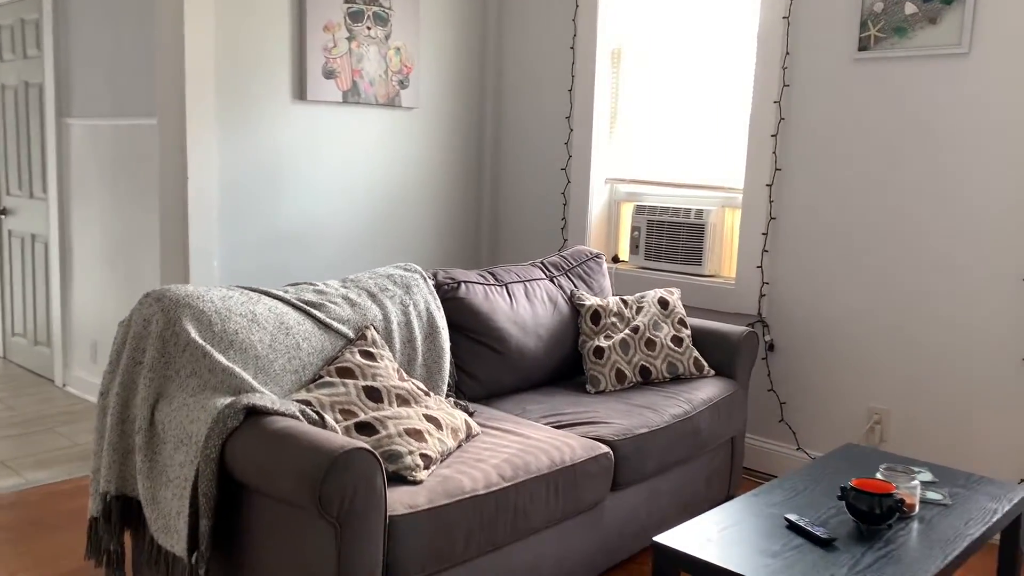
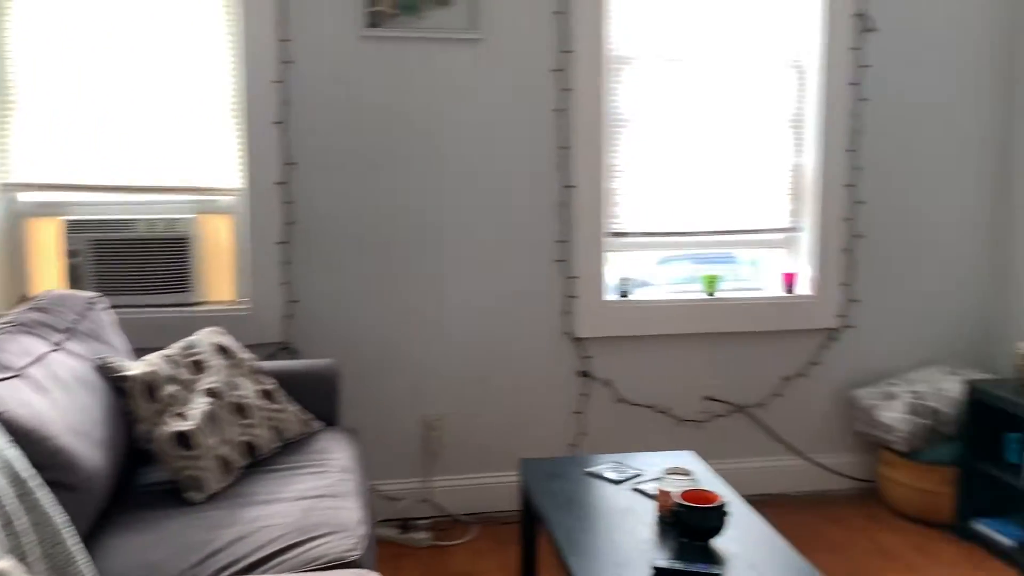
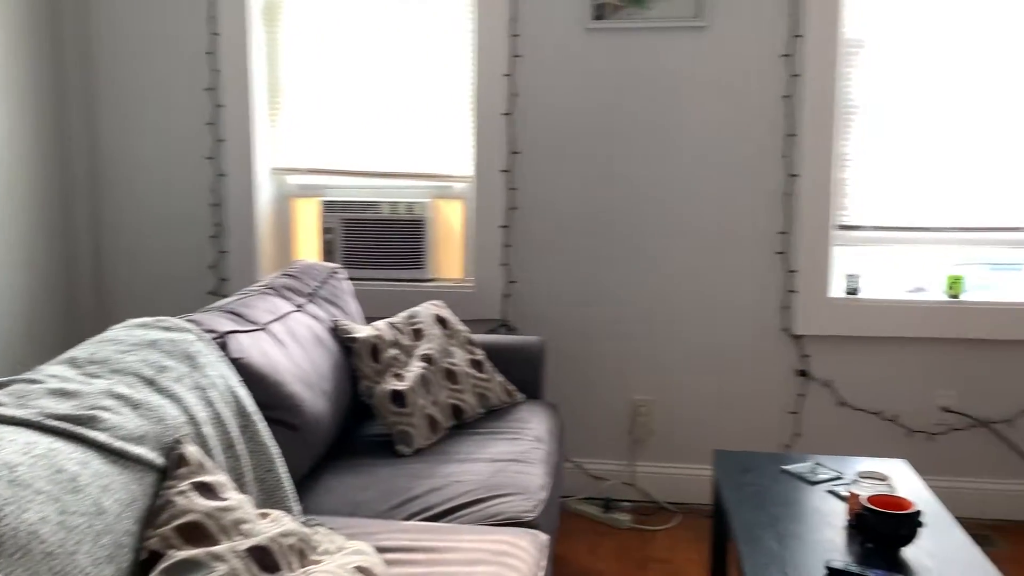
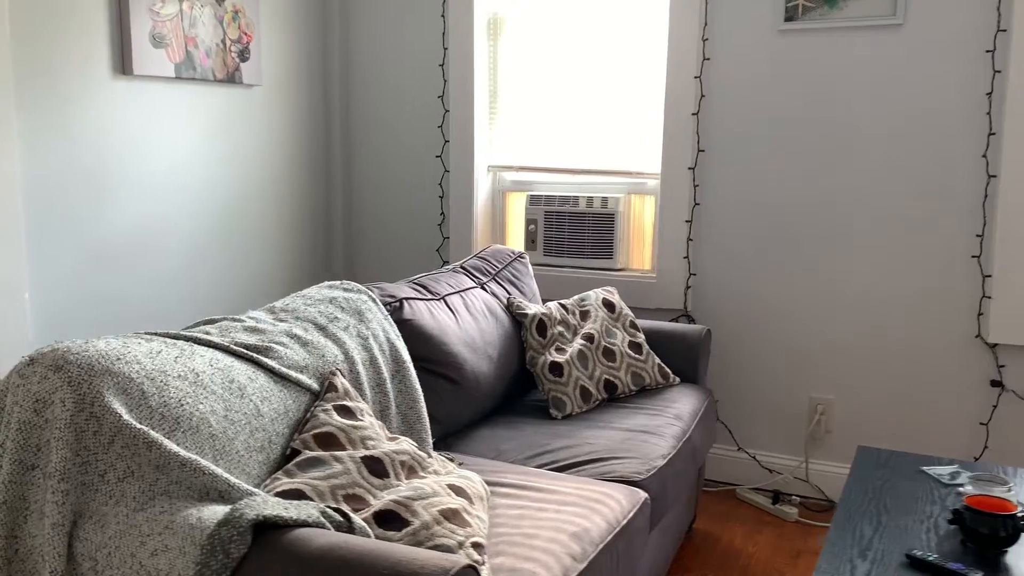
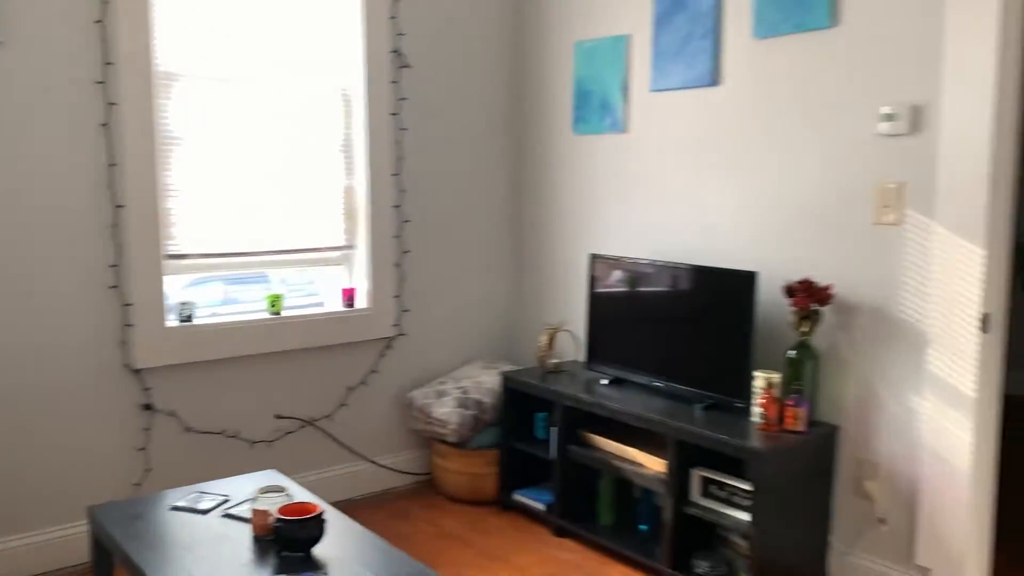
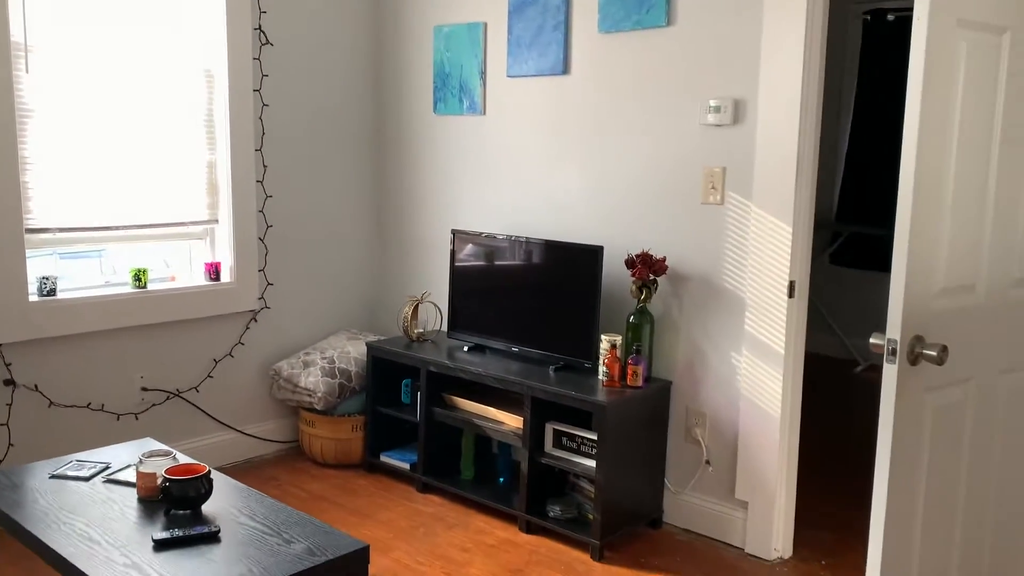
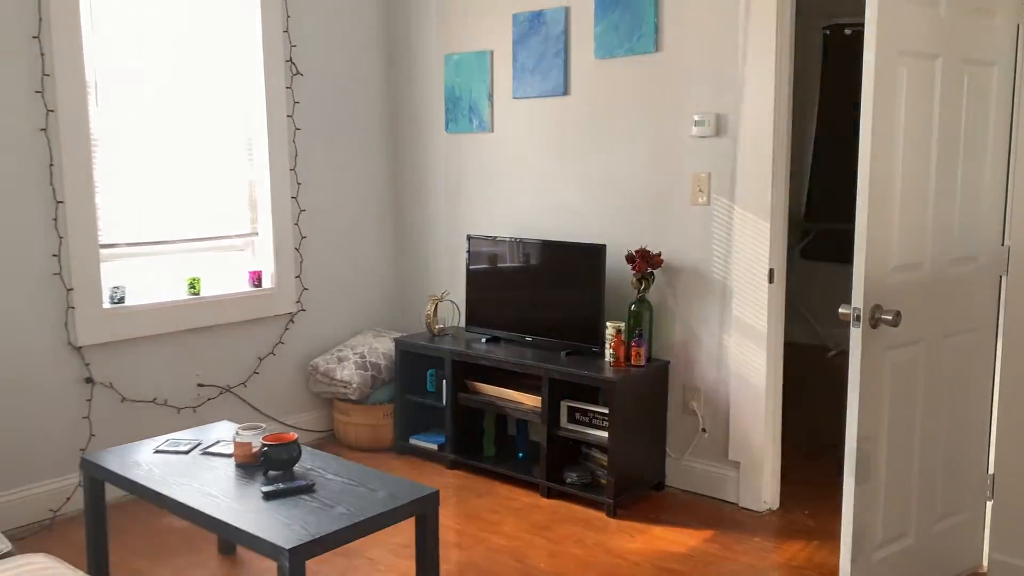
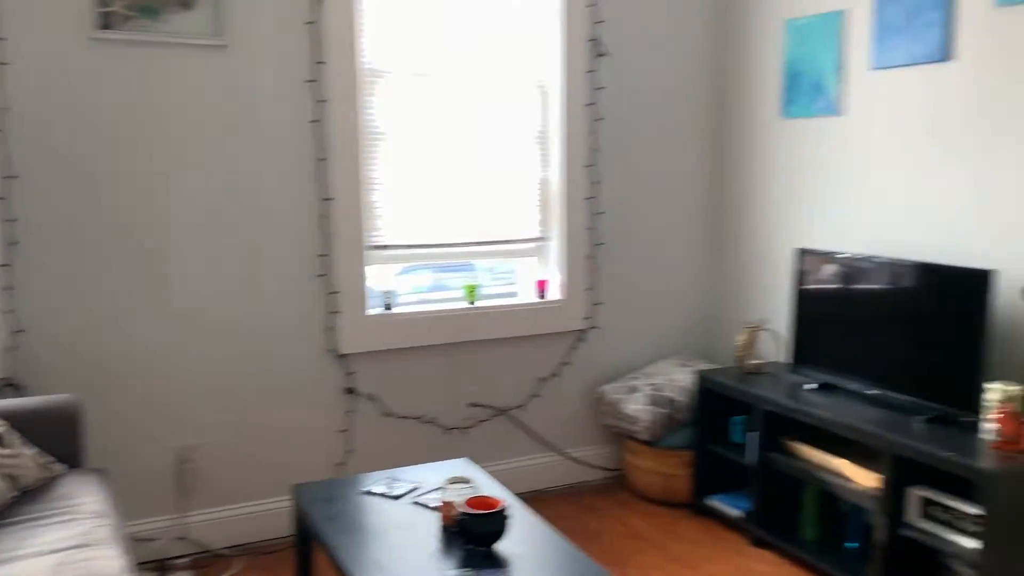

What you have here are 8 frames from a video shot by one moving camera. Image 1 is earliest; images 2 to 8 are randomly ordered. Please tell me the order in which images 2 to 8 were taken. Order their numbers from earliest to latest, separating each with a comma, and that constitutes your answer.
4, 3, 2, 8, 5, 6, 7
